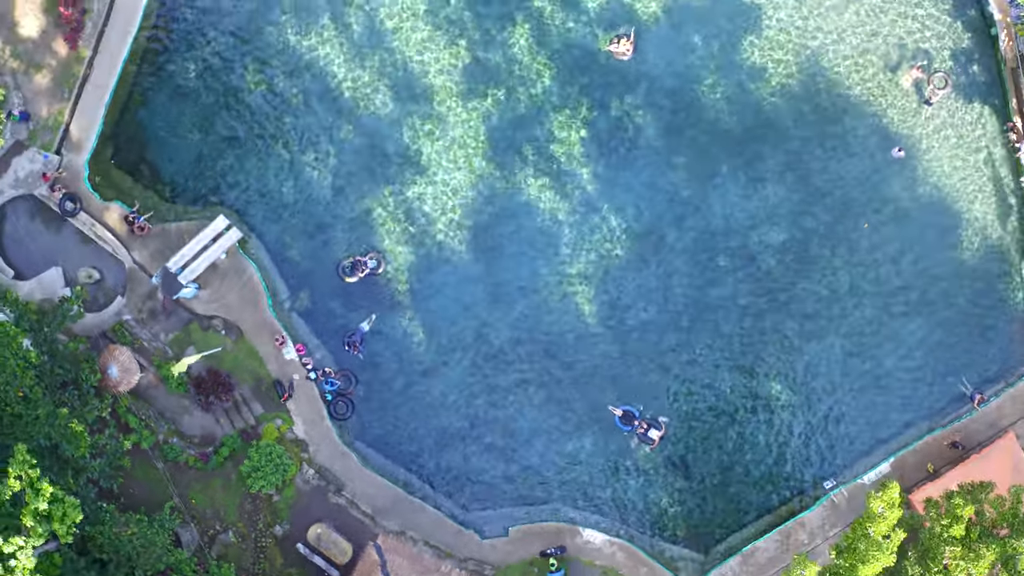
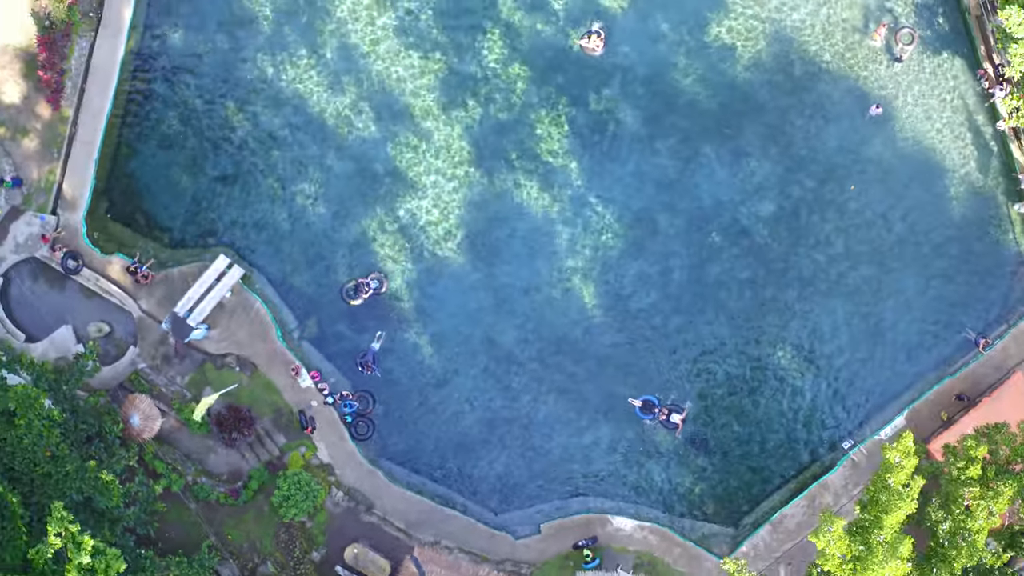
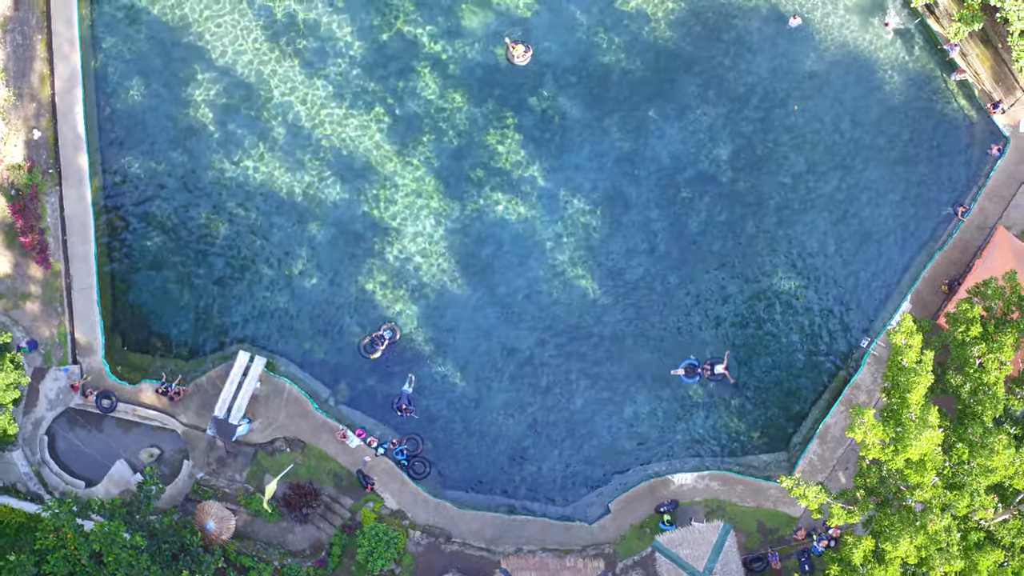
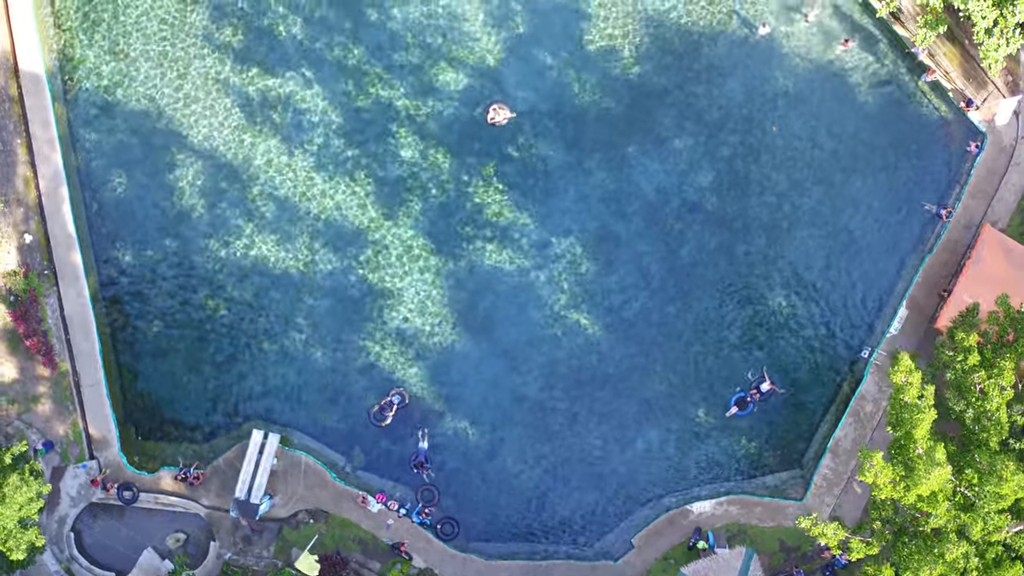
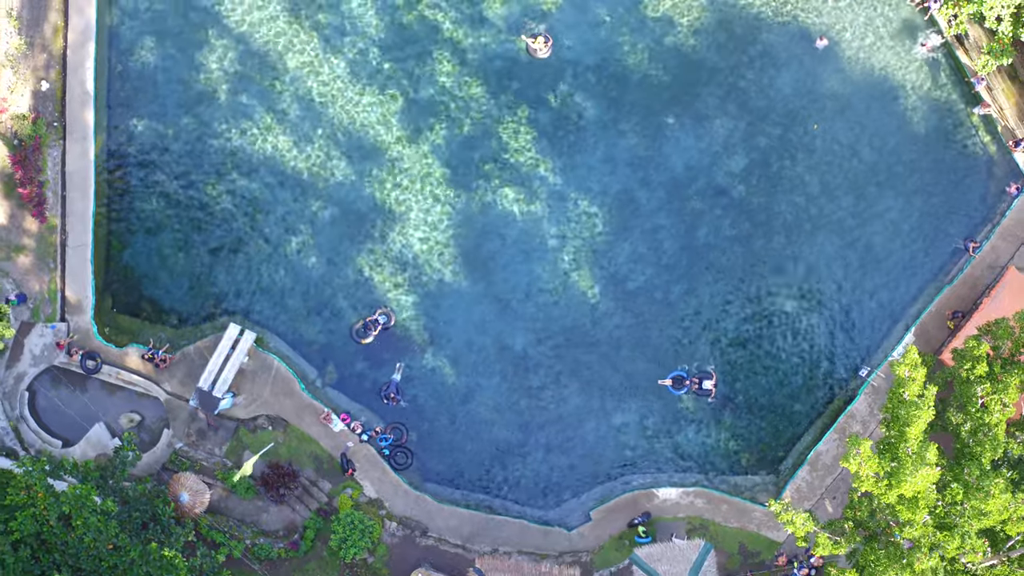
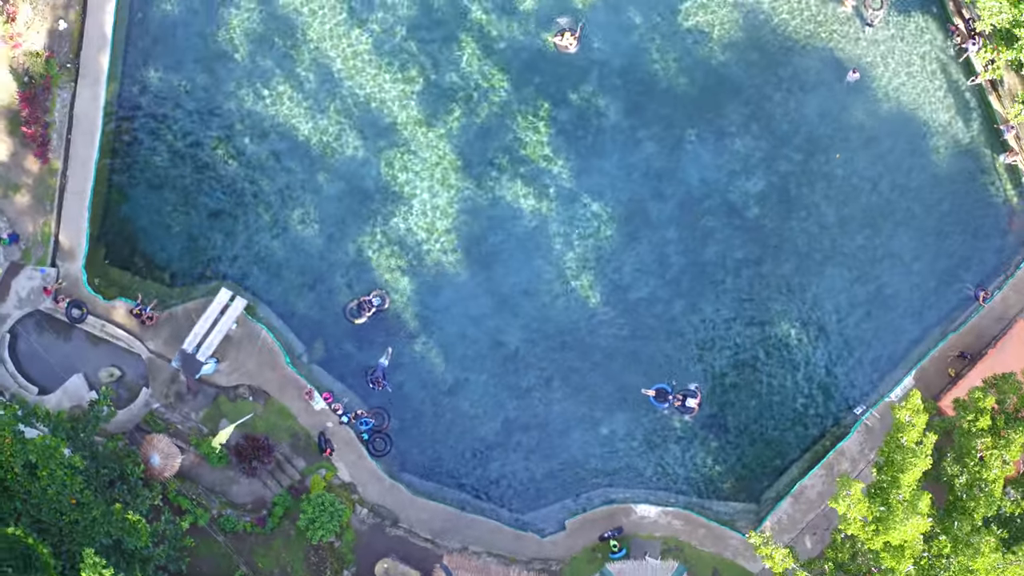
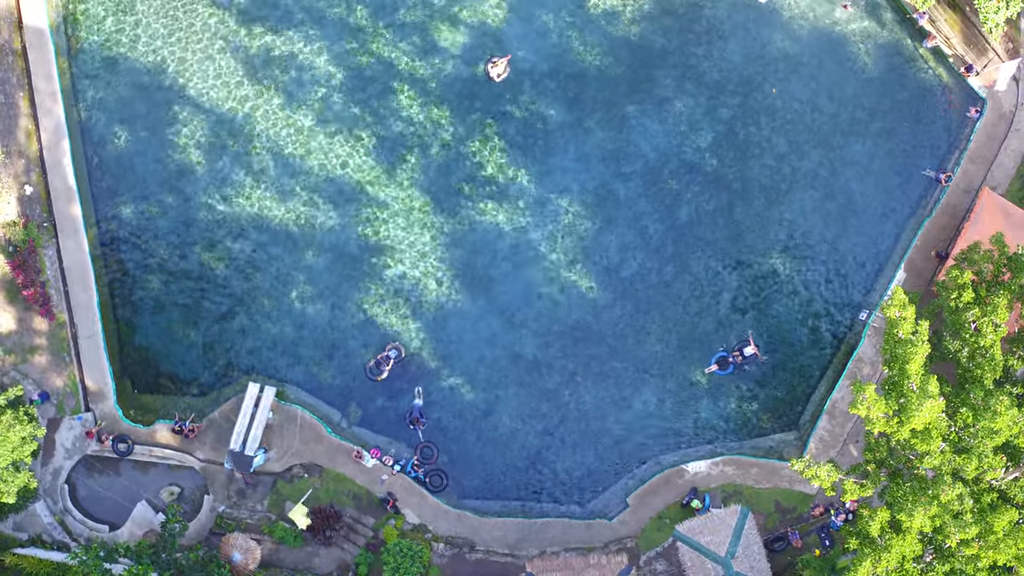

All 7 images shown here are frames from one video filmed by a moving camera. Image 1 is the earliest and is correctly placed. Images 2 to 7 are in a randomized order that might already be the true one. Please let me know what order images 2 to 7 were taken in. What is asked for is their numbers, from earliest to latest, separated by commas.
2, 6, 5, 3, 7, 4
